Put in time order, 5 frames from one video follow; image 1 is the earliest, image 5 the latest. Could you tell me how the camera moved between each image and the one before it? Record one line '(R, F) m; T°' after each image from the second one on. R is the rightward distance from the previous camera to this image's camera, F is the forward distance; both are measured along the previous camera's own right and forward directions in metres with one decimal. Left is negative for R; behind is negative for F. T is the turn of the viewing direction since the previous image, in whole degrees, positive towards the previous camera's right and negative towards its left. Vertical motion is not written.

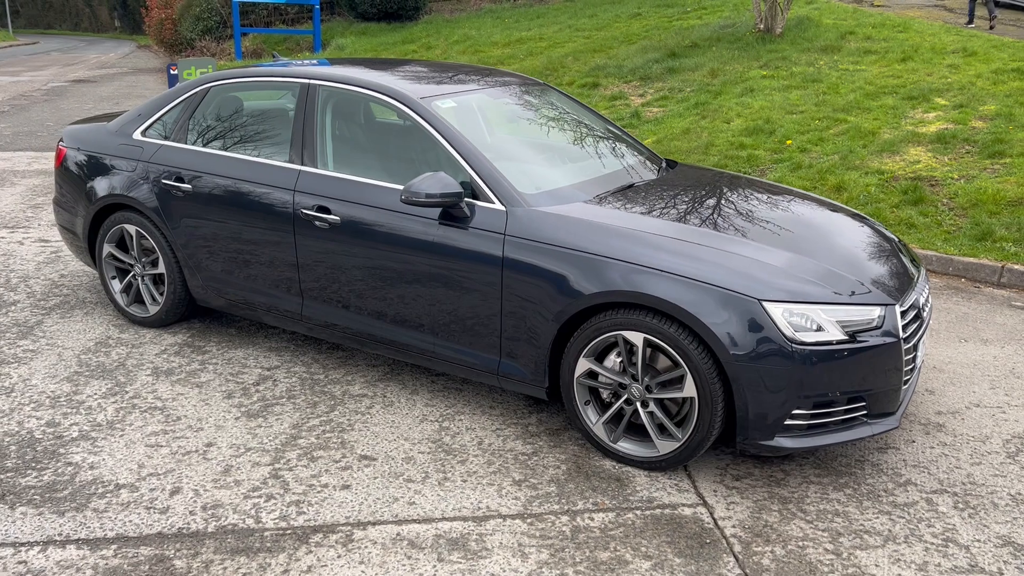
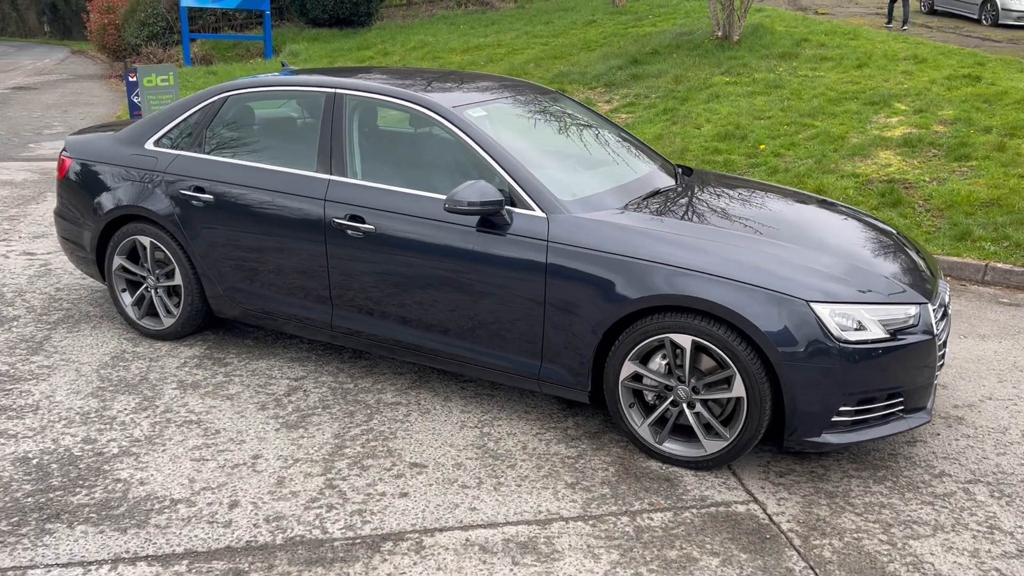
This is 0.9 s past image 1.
(-0.4, 0.0) m; +4°
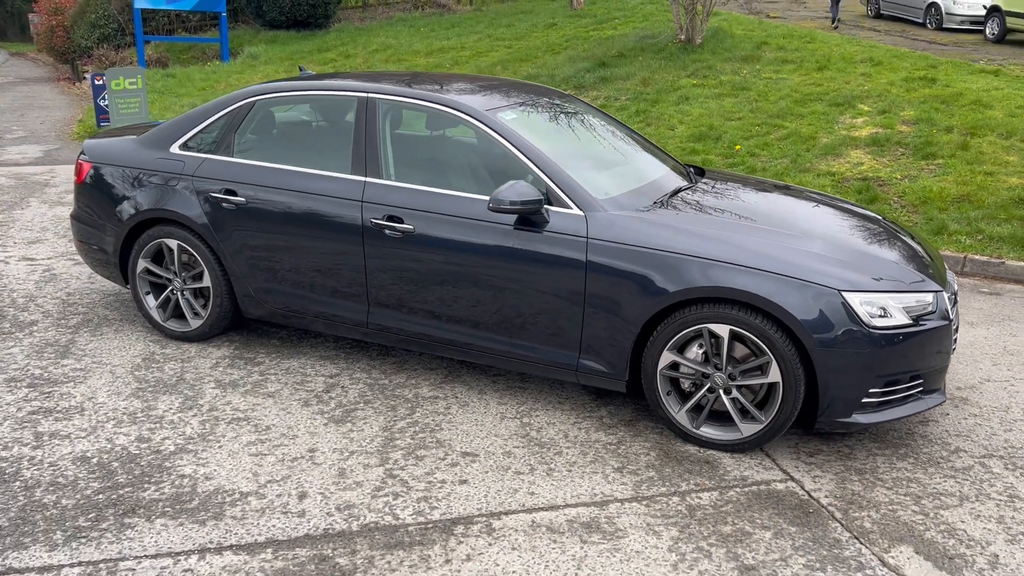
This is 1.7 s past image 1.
(-0.4, -0.2) m; +3°
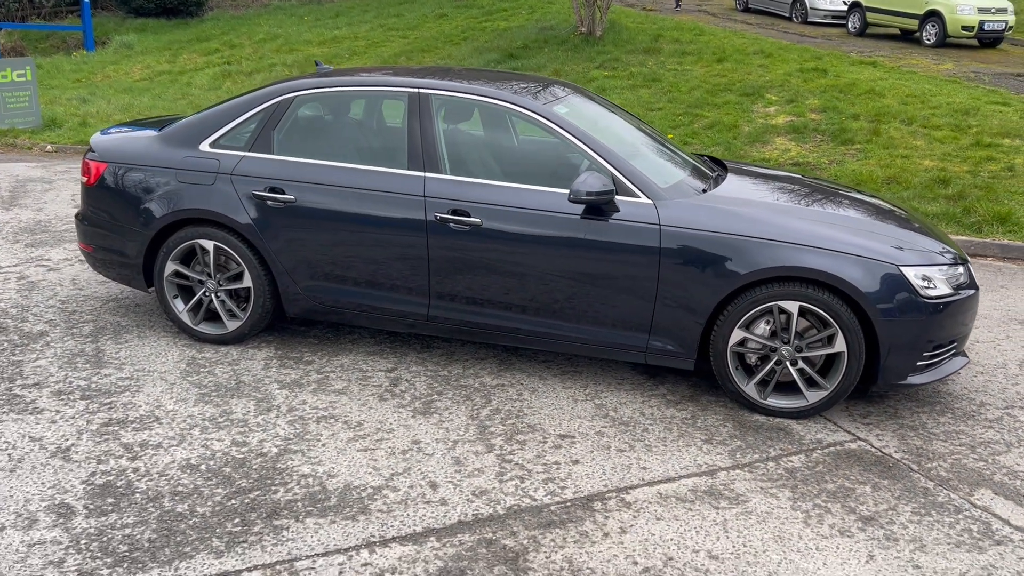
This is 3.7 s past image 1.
(-1.0, -0.1) m; +9°
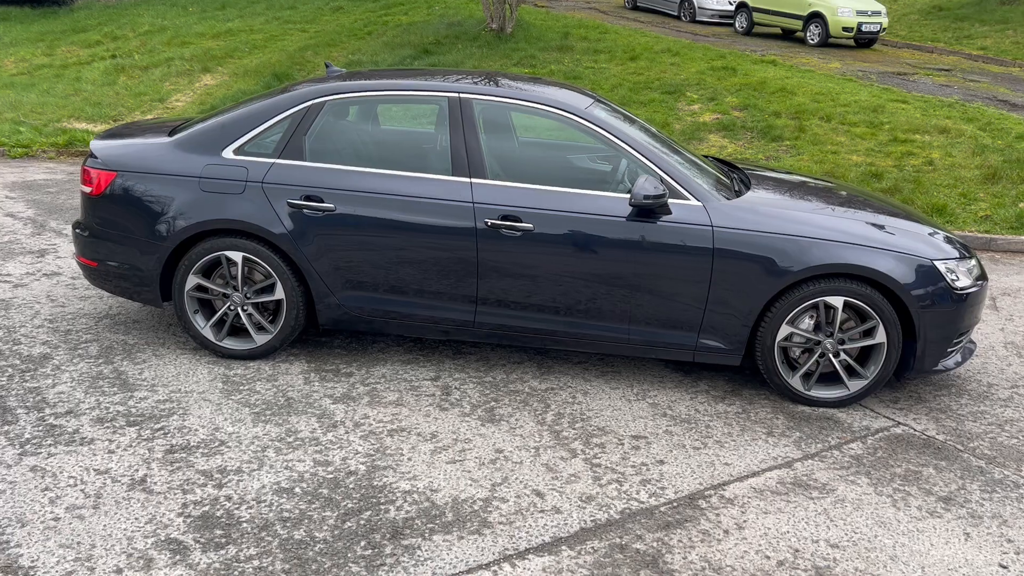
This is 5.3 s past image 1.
(-0.9, +0.1) m; +8°
